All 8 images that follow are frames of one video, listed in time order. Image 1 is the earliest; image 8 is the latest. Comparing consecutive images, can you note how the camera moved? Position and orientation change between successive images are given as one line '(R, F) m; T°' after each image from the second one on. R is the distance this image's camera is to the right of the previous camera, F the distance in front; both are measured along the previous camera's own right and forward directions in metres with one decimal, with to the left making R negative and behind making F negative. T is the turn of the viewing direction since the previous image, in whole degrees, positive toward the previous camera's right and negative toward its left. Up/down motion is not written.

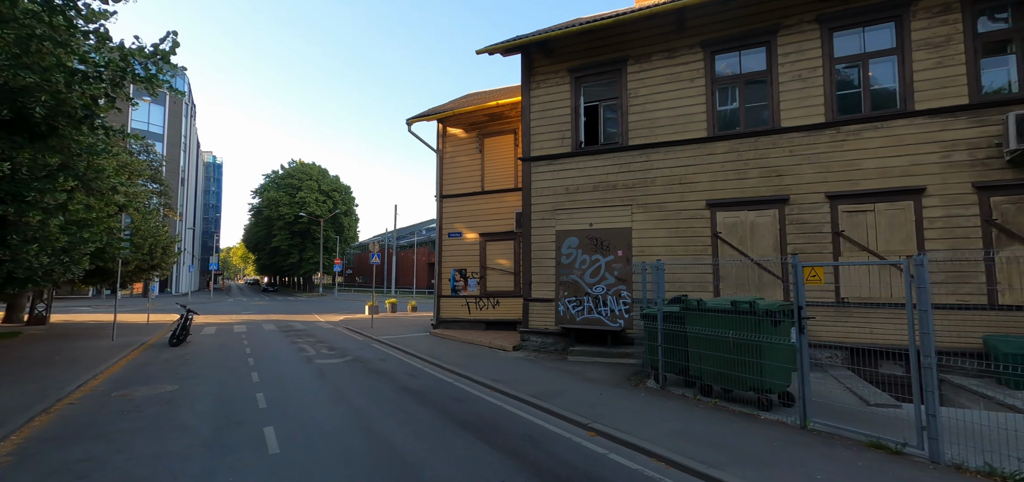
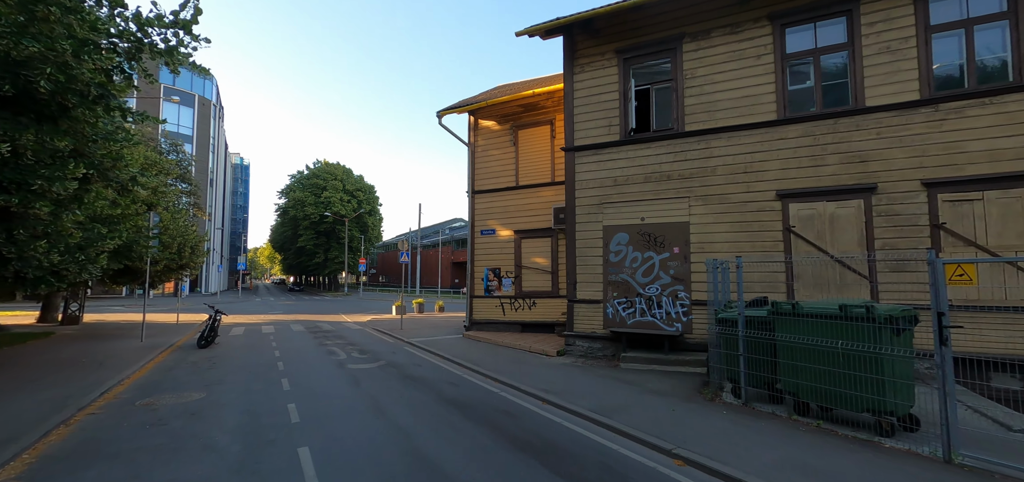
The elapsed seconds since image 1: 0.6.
(-0.6, +0.8) m; -3°
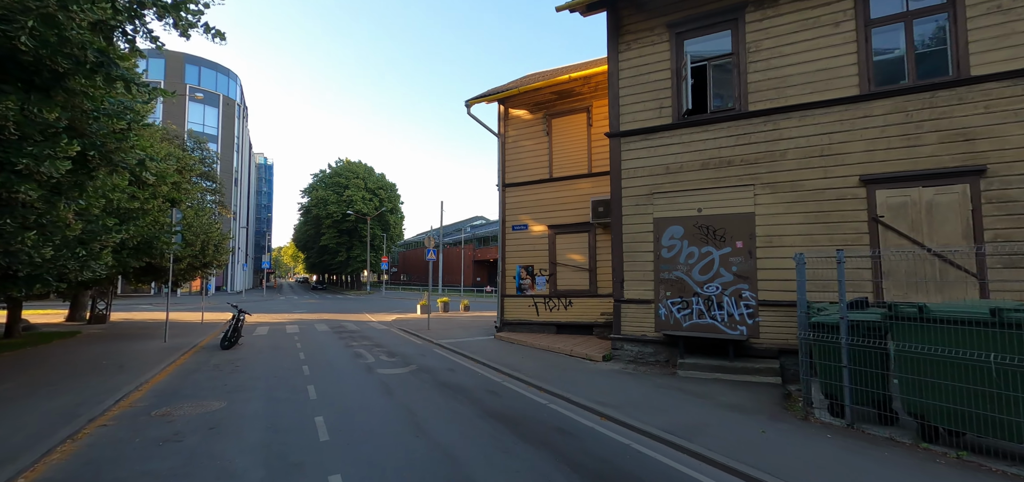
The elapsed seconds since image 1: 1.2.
(-0.5, +0.9) m; -2°
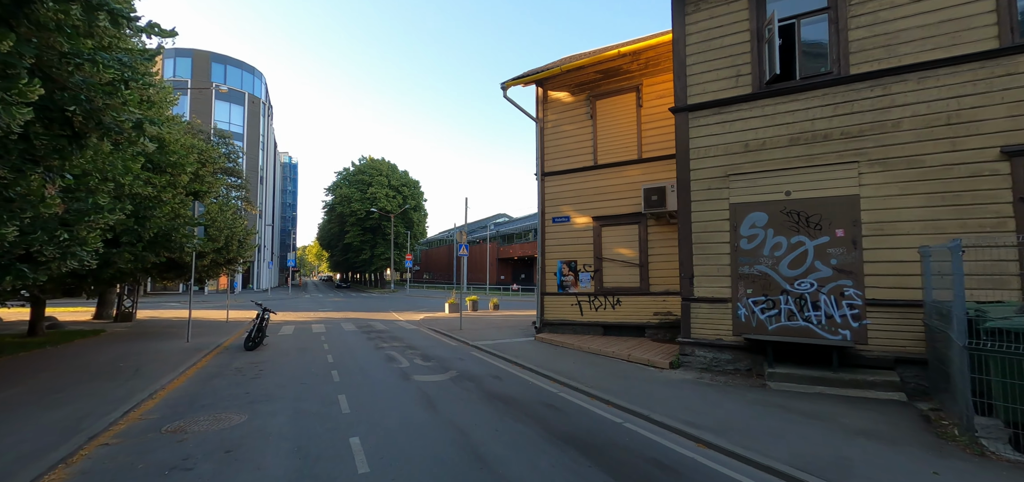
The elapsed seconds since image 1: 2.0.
(-0.6, +1.1) m; -3°
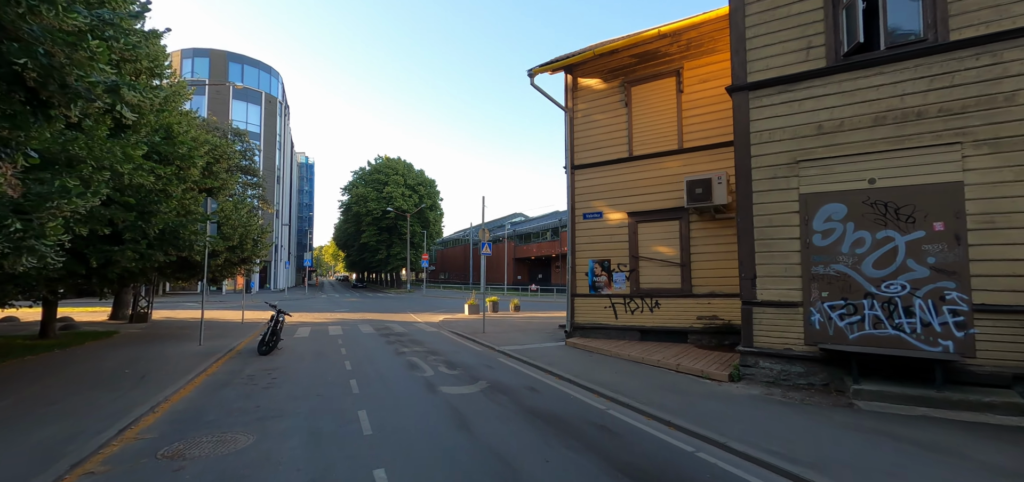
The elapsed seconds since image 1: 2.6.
(-0.4, +0.9) m; -2°
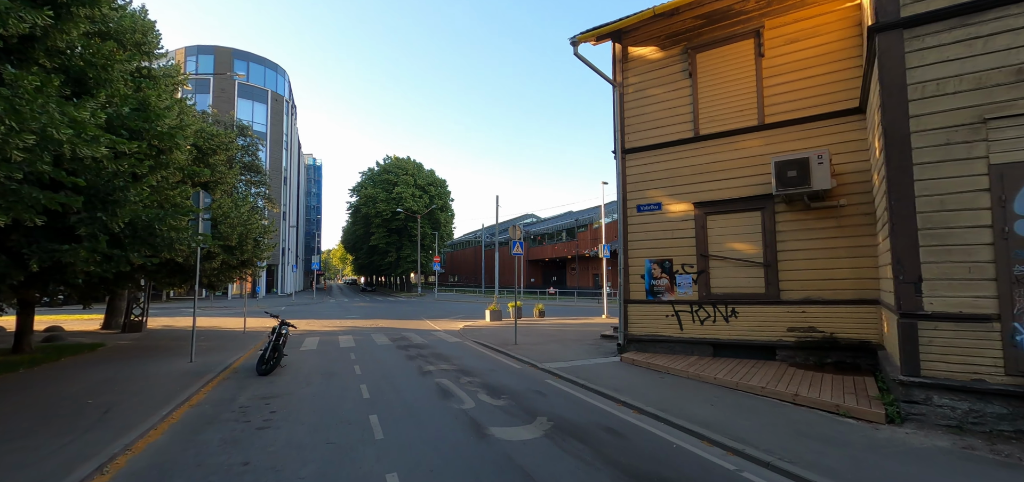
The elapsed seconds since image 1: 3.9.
(-0.9, +1.9) m; -1°
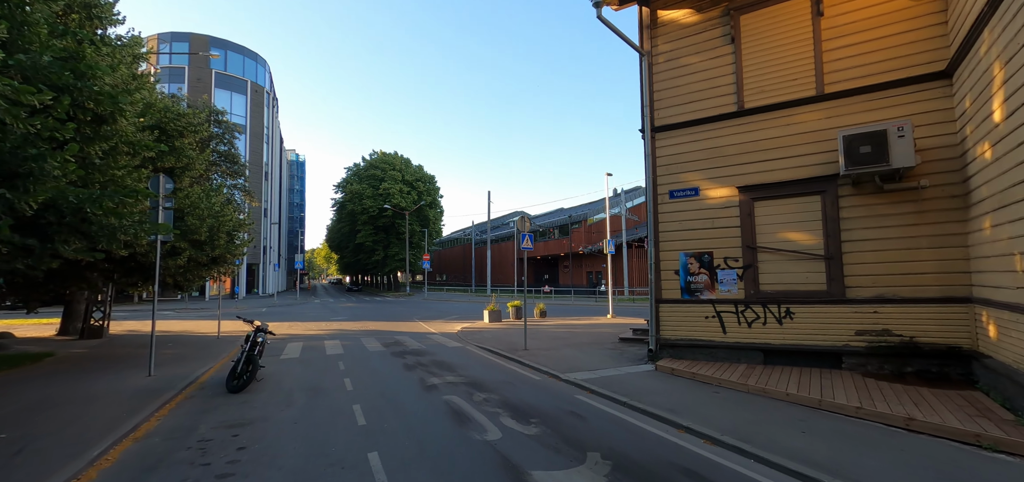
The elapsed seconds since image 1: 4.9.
(-0.6, +1.5) m; +2°
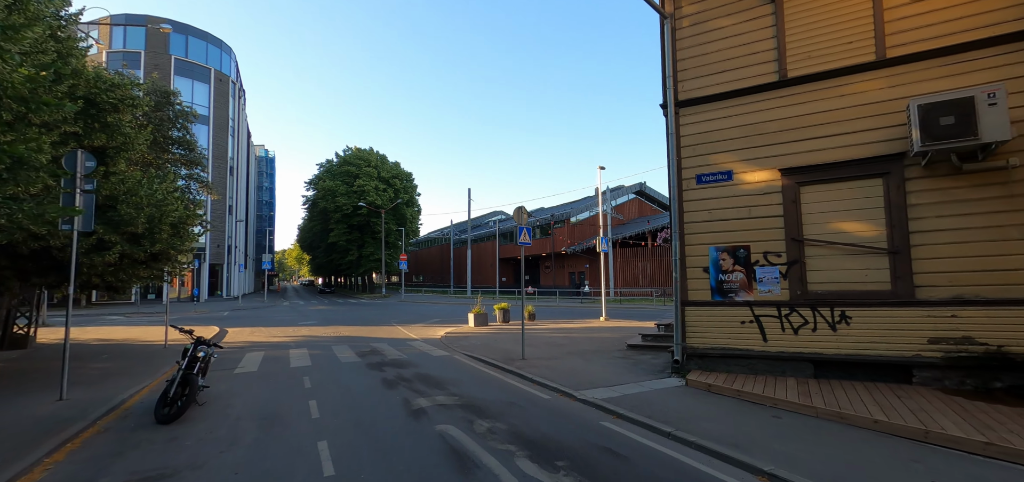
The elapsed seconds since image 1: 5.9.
(-0.5, +1.5) m; +3°
